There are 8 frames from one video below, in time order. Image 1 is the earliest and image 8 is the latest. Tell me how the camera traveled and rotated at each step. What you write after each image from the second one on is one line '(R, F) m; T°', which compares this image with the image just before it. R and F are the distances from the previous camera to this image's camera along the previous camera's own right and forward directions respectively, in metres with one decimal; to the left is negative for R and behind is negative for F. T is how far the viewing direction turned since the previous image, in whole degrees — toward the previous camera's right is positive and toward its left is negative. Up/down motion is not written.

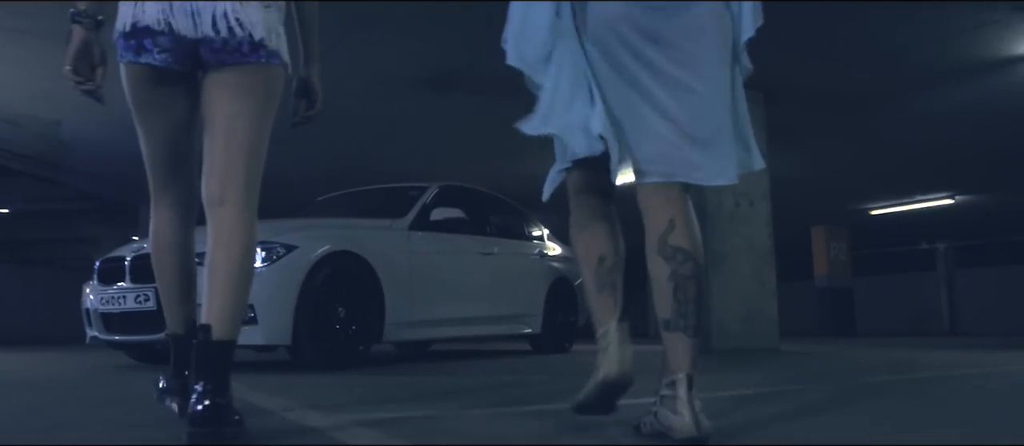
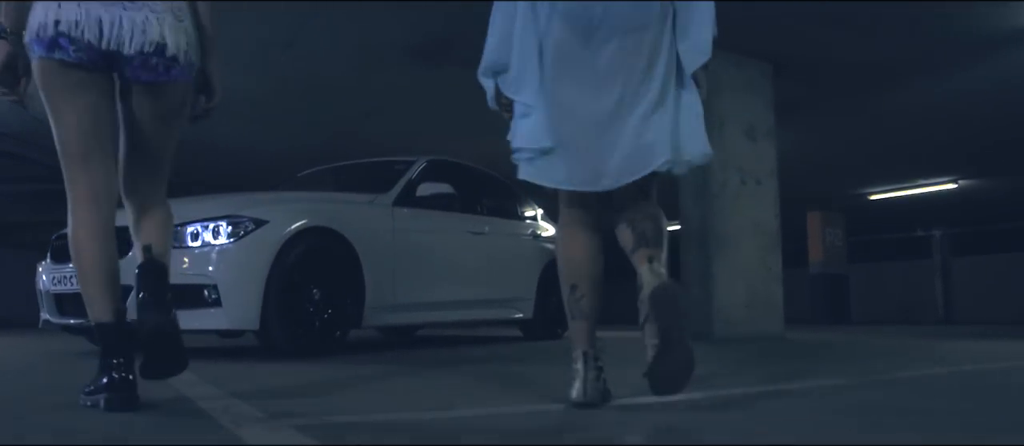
(0.0, +0.5) m; +1°
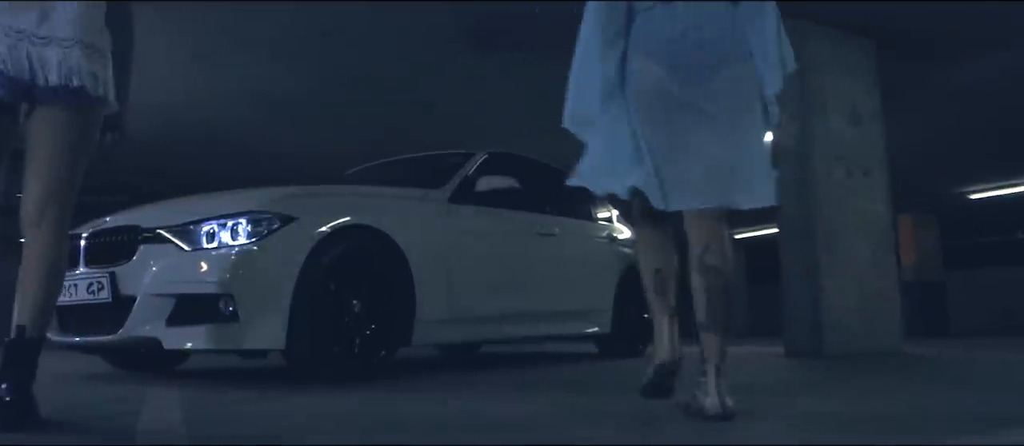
(-0.1, +0.9) m; -4°
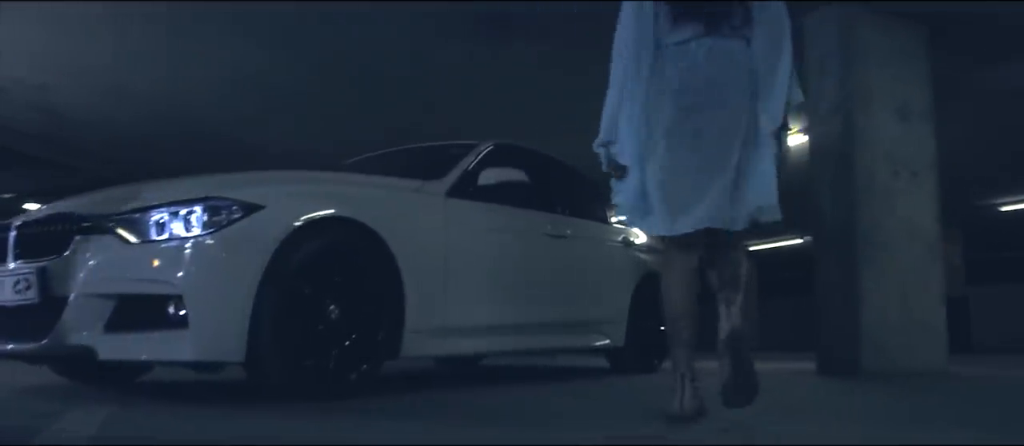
(0.0, +0.7) m; 0°
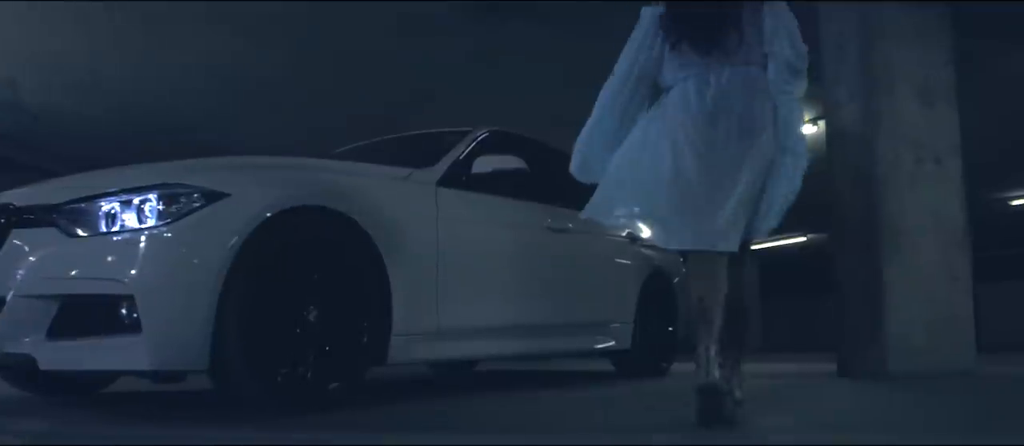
(0.0, +0.4) m; 0°
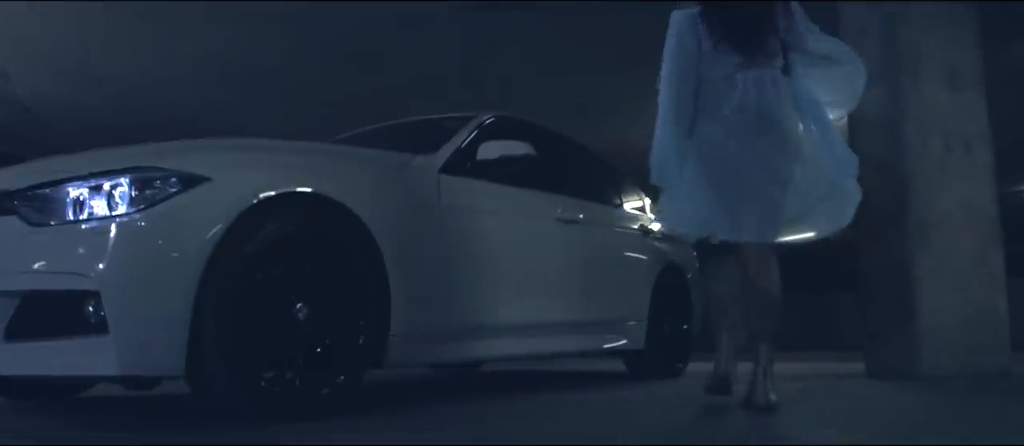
(0.0, +0.3) m; 0°
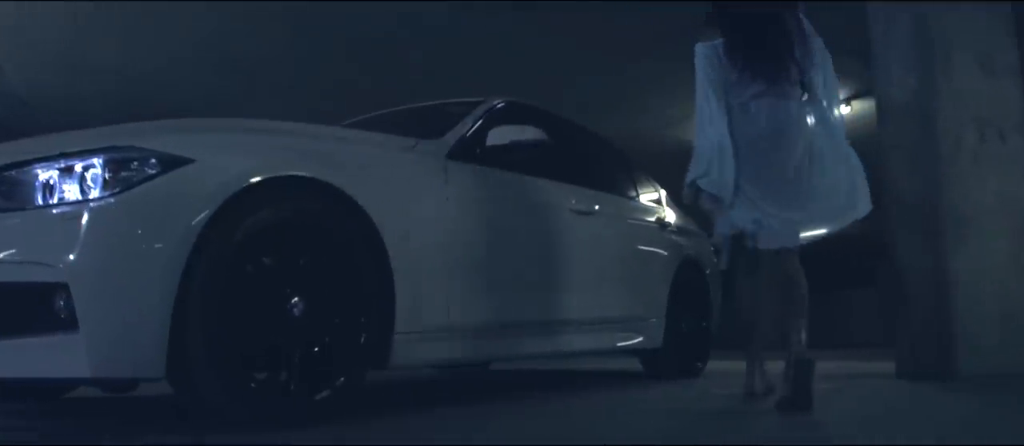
(0.0, +0.3) m; 0°
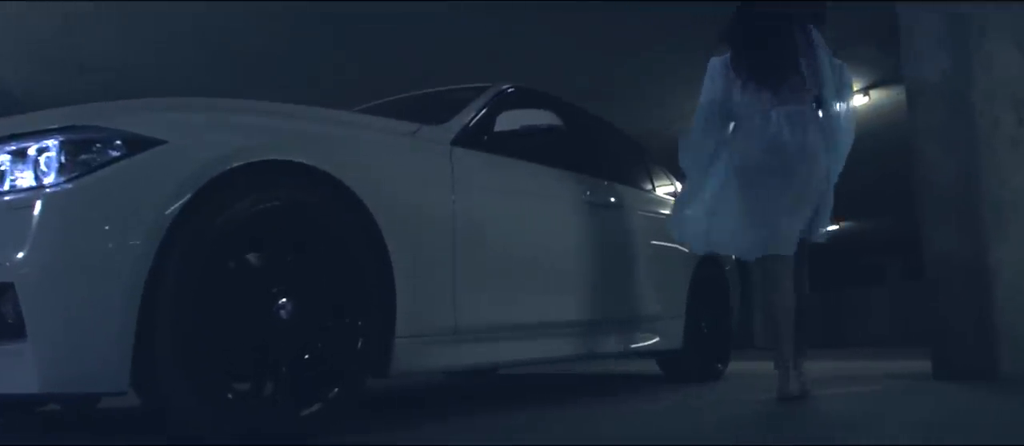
(0.0, +0.3) m; 0°
